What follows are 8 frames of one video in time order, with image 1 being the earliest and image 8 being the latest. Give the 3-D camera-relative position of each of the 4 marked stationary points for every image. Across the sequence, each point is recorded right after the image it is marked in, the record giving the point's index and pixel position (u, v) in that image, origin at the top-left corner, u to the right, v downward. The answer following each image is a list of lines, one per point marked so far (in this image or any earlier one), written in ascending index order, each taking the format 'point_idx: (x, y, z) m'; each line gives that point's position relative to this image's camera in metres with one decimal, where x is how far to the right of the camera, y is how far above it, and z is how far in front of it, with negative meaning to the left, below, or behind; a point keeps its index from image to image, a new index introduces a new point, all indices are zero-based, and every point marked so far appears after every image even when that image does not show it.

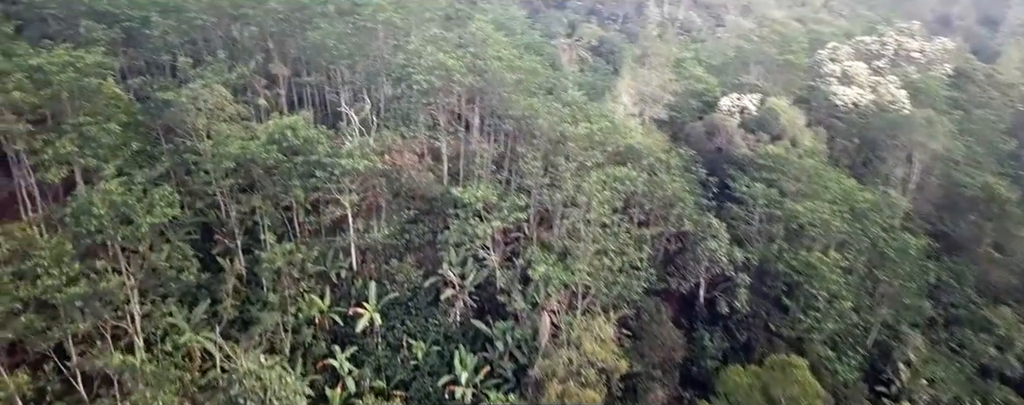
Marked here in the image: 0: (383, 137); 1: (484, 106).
0: (-4.0, +1.9, +18.2) m
1: (-0.9, +3.0, +19.4) m
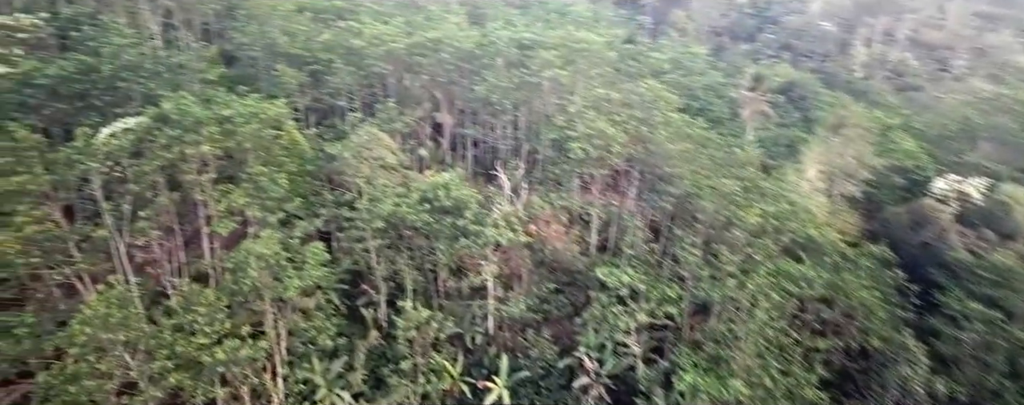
0: (+0.5, 0.0, +17.5) m
1: (+3.9, +0.7, +17.9) m
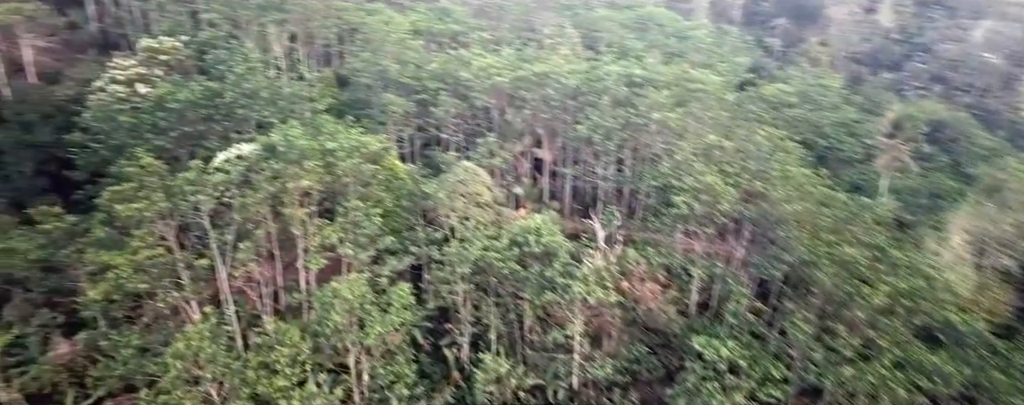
0: (+3.1, -1.4, +16.5) m
1: (+6.5, -1.0, +16.3) m
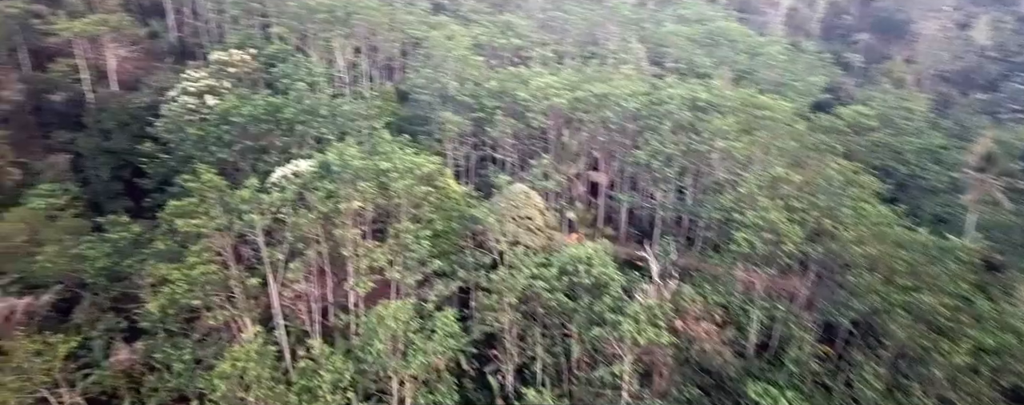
0: (+4.4, -2.3, +15.8) m
1: (+7.8, -2.0, +15.3) m
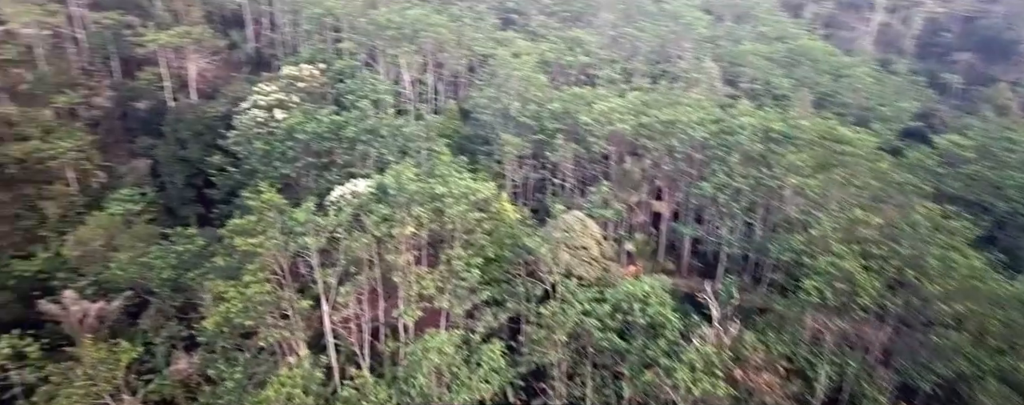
0: (+5.7, -3.3, +14.9) m
1: (+9.0, -3.2, +14.0) m
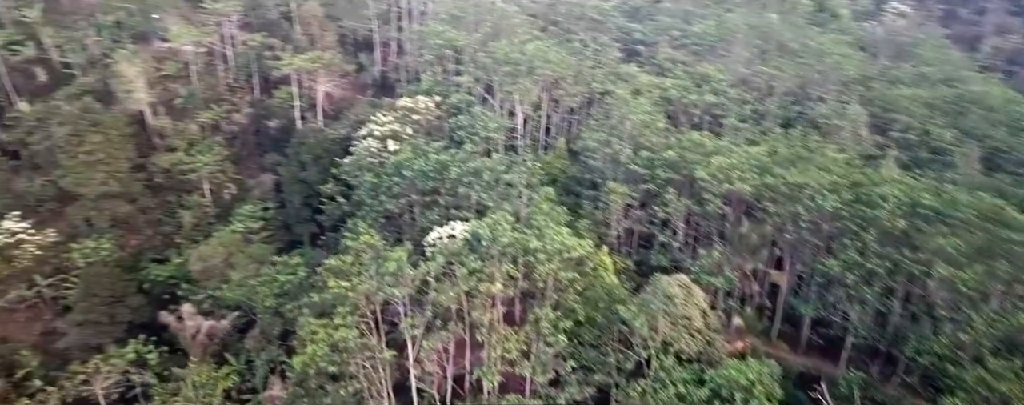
0: (+7.5, -5.3, +13.0) m
1: (+10.6, -5.5, +11.5) m
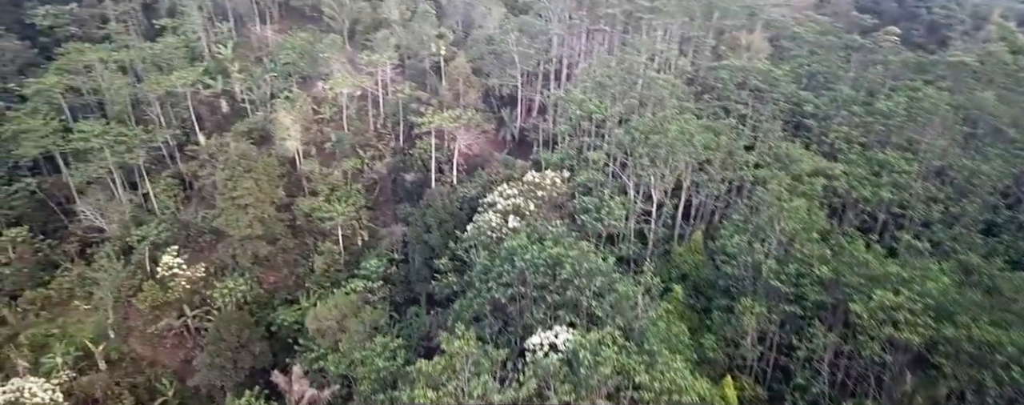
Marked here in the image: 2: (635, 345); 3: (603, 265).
0: (+8.6, -8.8, +9.8) m
1: (+11.2, -9.3, +7.6) m
2: (+2.7, -3.3, +13.8) m
3: (+2.5, -1.6, +15.9) m
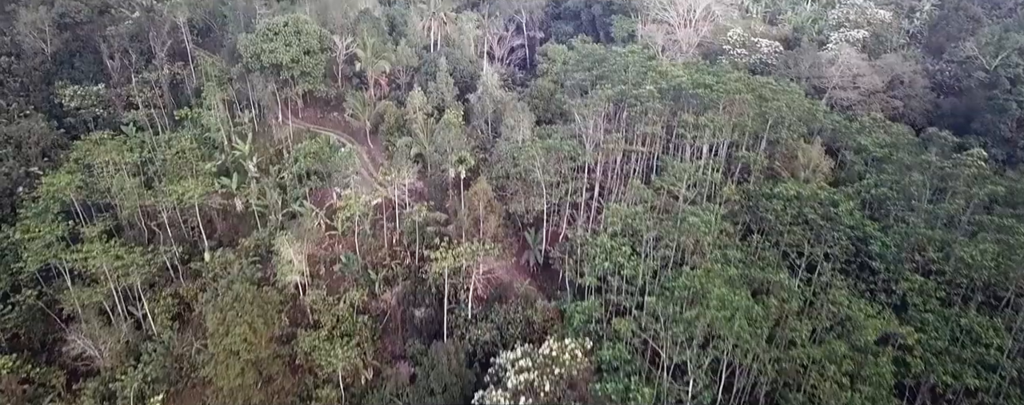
0: (+7.9, -13.7, +6.8) m
1: (+10.3, -14.3, +4.4) m
2: (+2.6, -8.1, +11.3) m
3: (+2.5, -6.4, +13.5) m
